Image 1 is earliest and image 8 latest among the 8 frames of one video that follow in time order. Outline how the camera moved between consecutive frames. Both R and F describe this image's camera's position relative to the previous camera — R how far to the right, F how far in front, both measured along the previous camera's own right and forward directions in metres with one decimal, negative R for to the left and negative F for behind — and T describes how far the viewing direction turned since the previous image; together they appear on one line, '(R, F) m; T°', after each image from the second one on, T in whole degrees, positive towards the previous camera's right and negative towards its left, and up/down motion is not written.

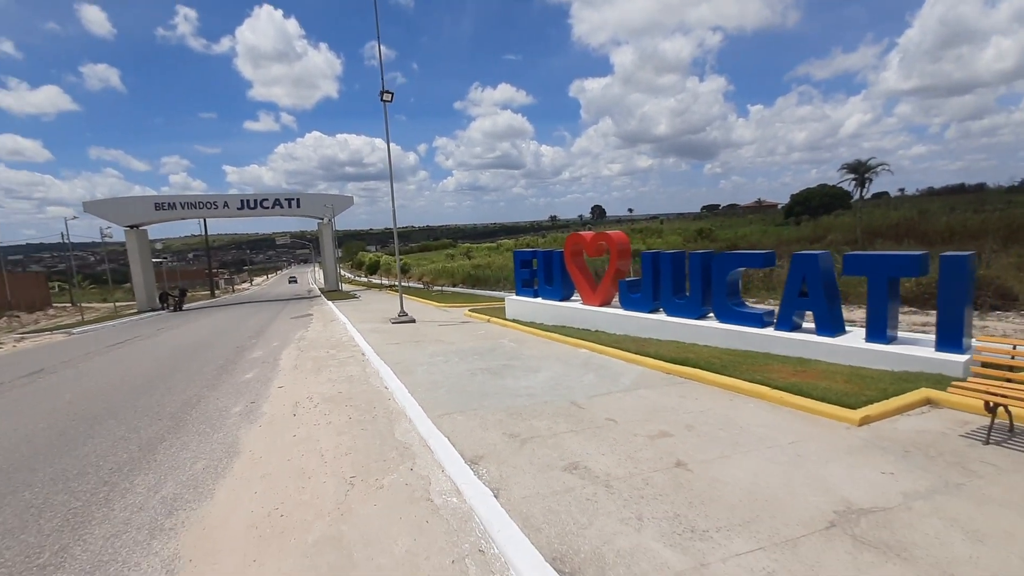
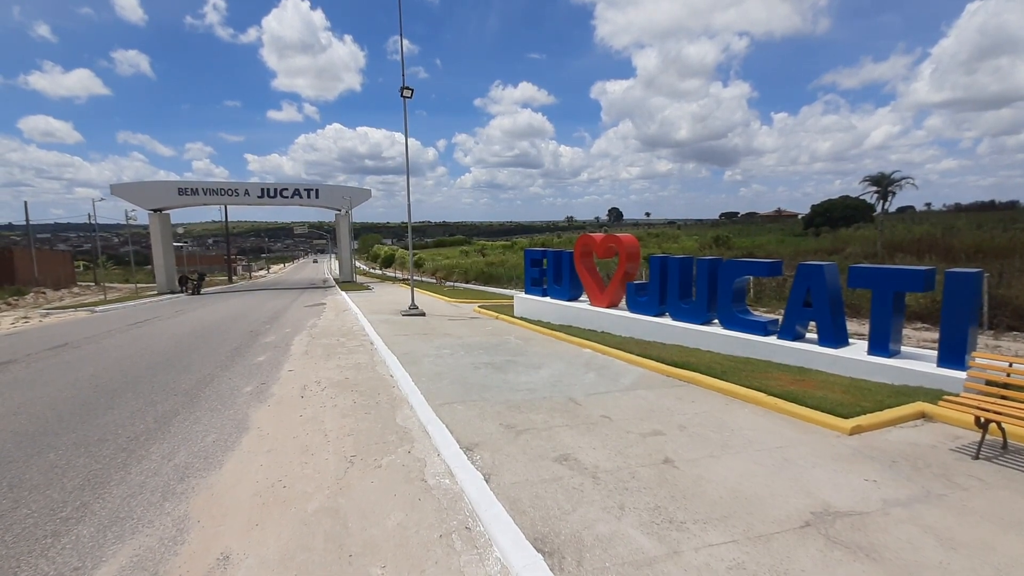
(+0.1, -0.2) m; -1°
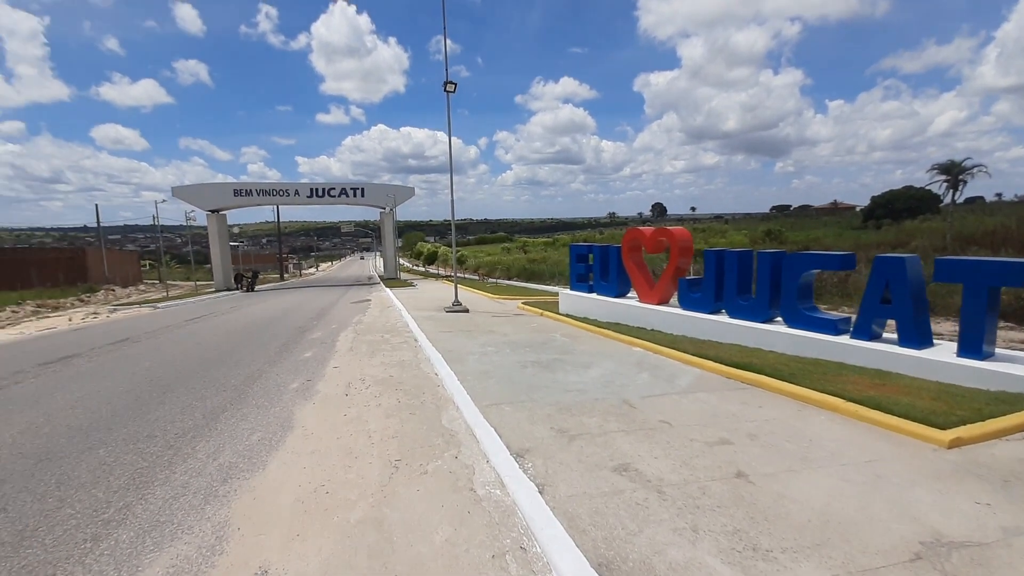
(-0.1, +0.4) m; -5°
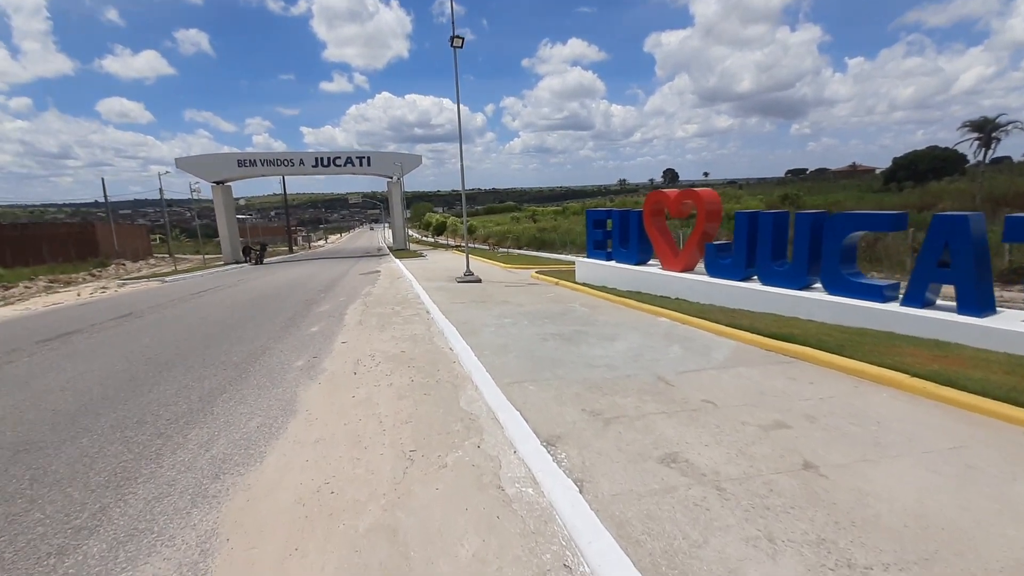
(-0.1, +0.6) m; -1°
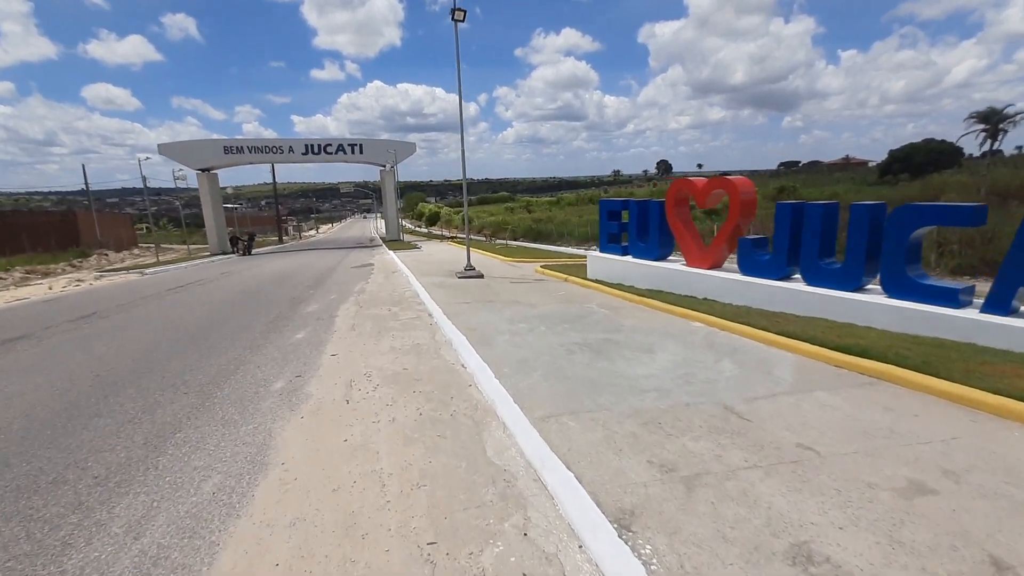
(-0.4, +1.2) m; +1°
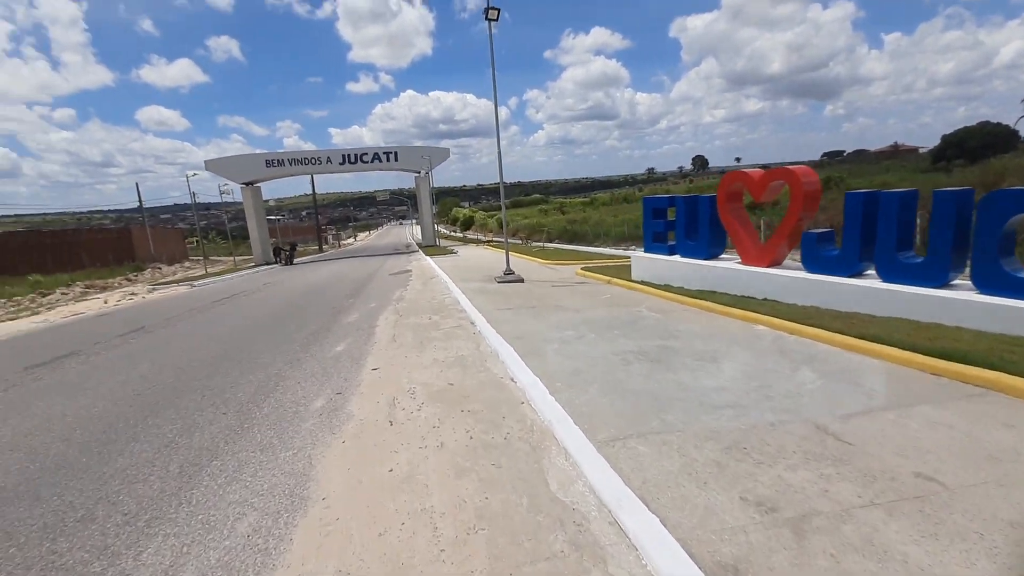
(-0.2, +0.5) m; -4°
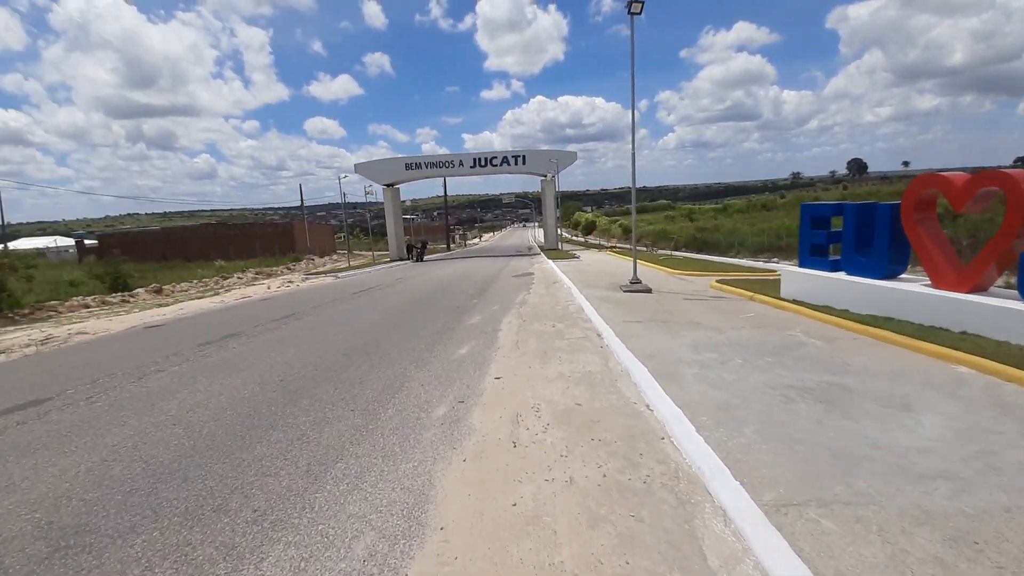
(-0.2, +0.5) m; -13°
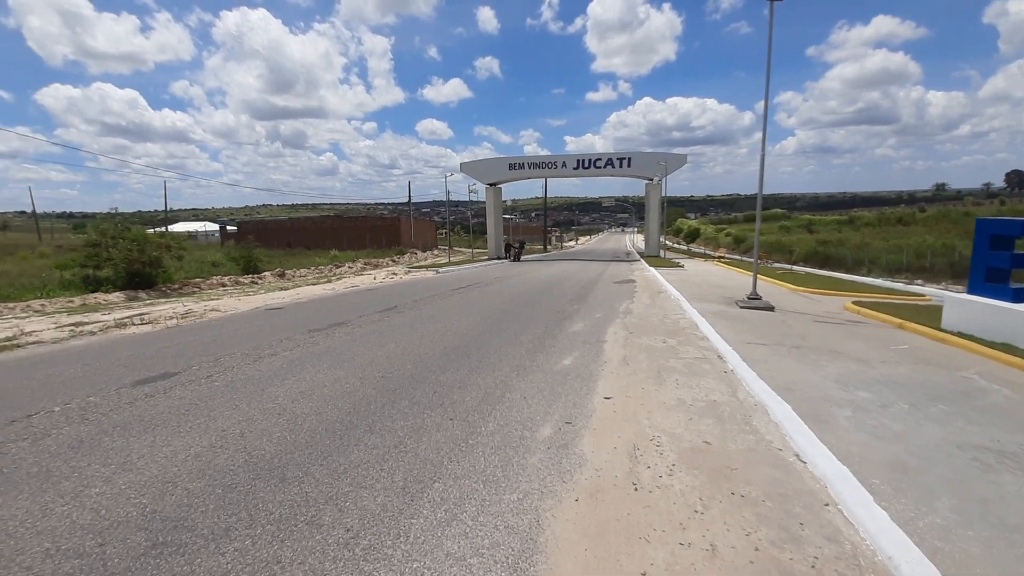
(-0.3, +0.5) m; -10°
